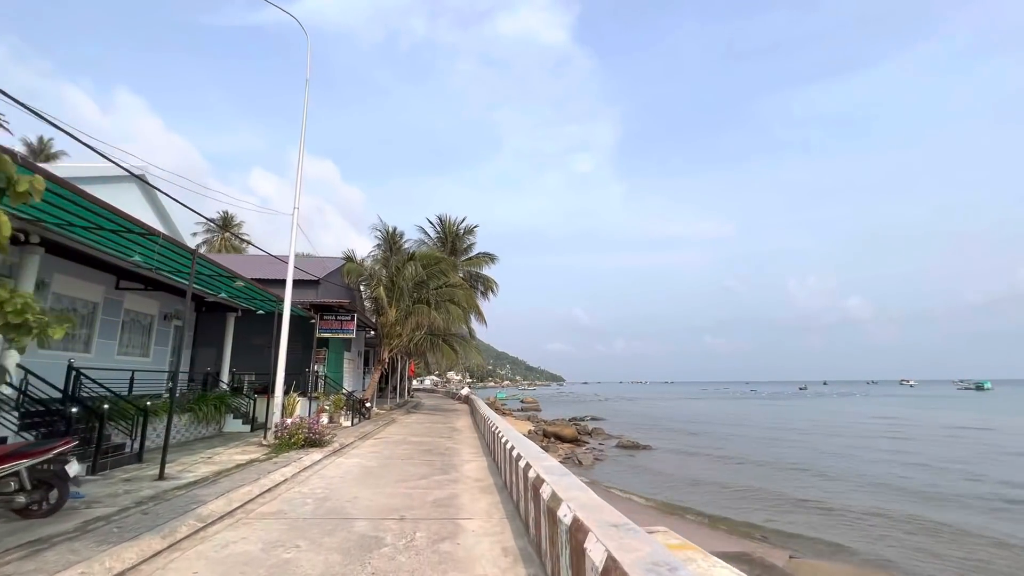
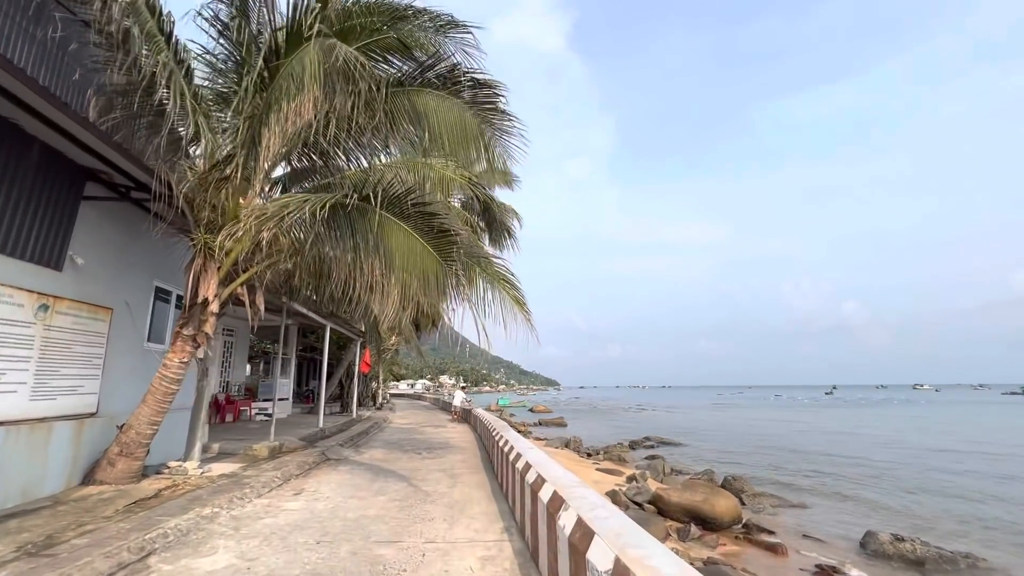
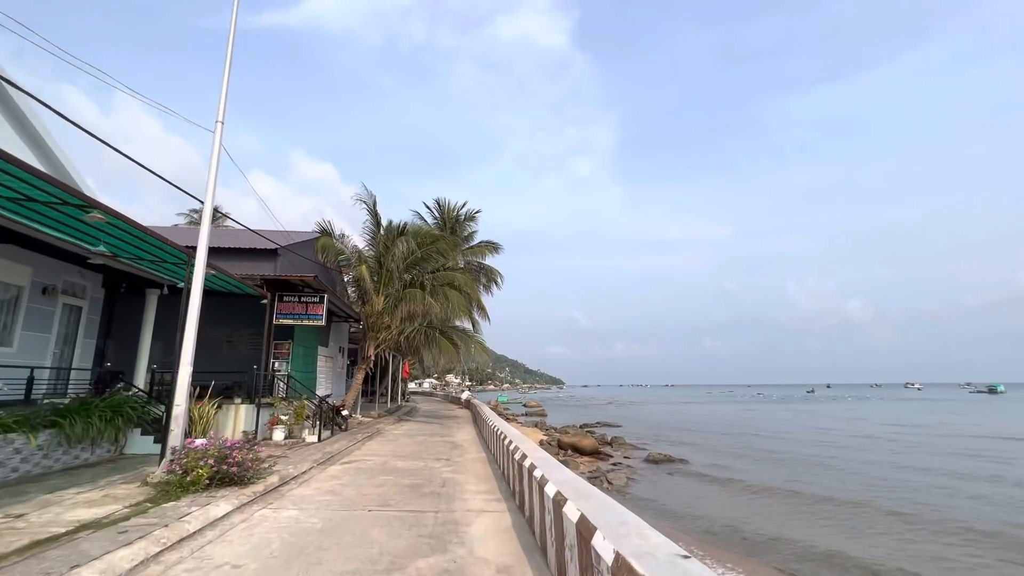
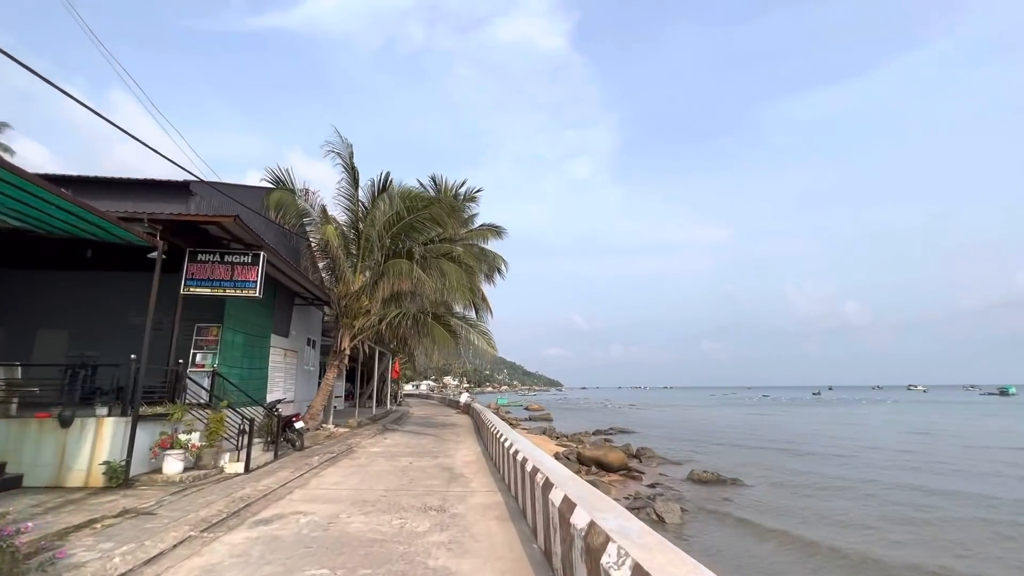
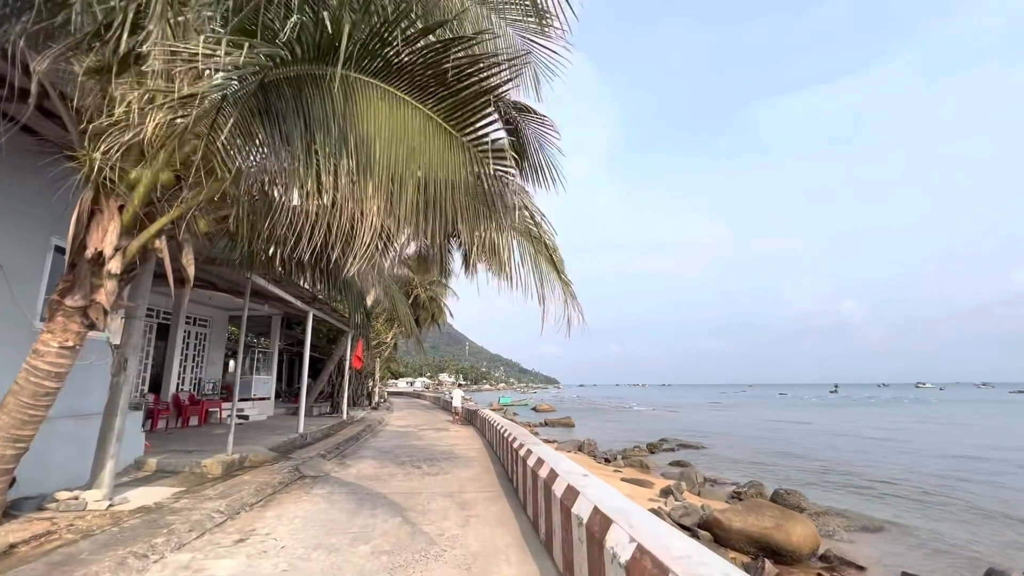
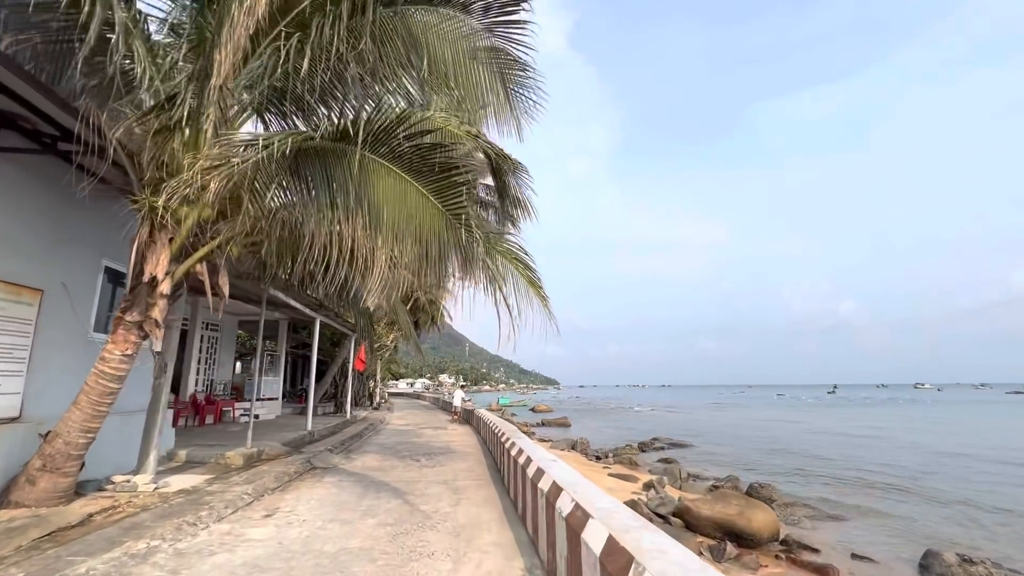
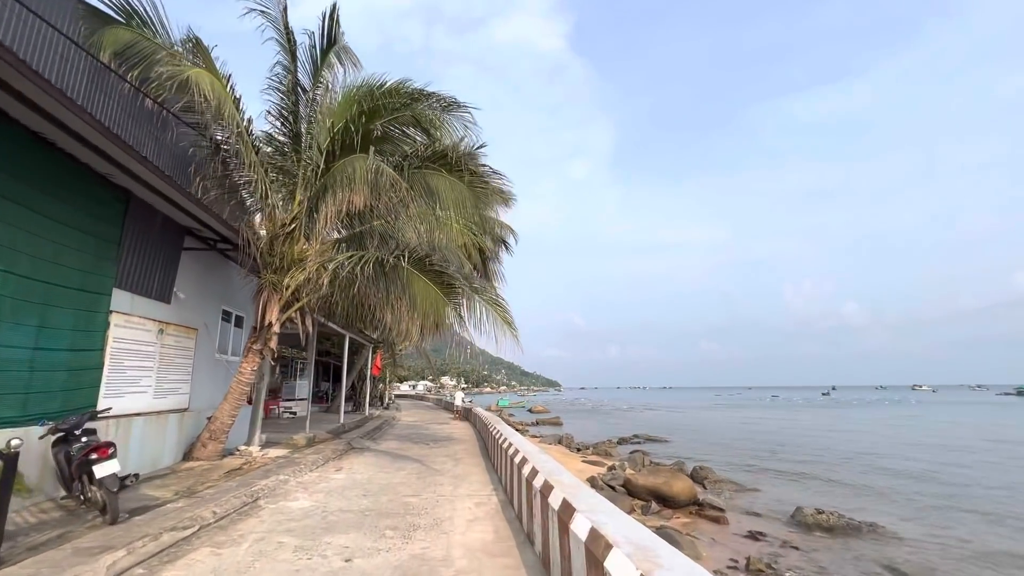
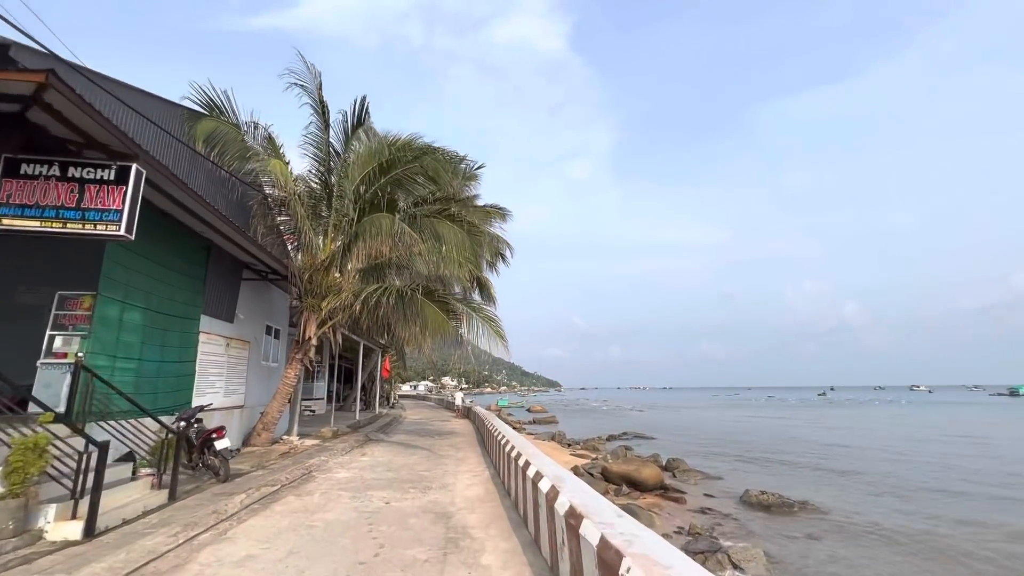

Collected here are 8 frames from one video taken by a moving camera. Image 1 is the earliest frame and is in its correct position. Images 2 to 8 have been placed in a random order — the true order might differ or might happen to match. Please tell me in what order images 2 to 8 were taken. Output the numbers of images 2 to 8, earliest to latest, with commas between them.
3, 4, 8, 7, 2, 6, 5
